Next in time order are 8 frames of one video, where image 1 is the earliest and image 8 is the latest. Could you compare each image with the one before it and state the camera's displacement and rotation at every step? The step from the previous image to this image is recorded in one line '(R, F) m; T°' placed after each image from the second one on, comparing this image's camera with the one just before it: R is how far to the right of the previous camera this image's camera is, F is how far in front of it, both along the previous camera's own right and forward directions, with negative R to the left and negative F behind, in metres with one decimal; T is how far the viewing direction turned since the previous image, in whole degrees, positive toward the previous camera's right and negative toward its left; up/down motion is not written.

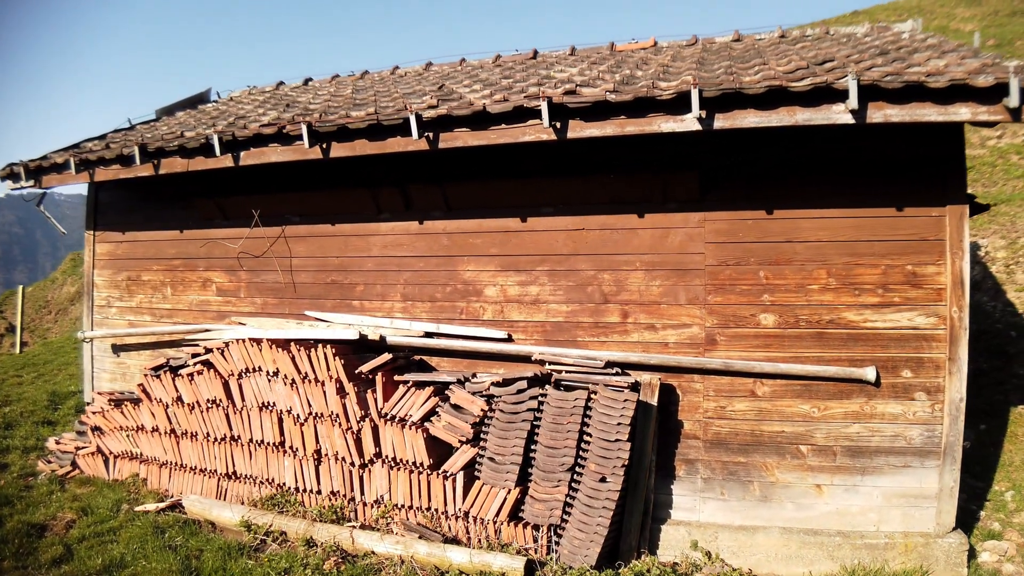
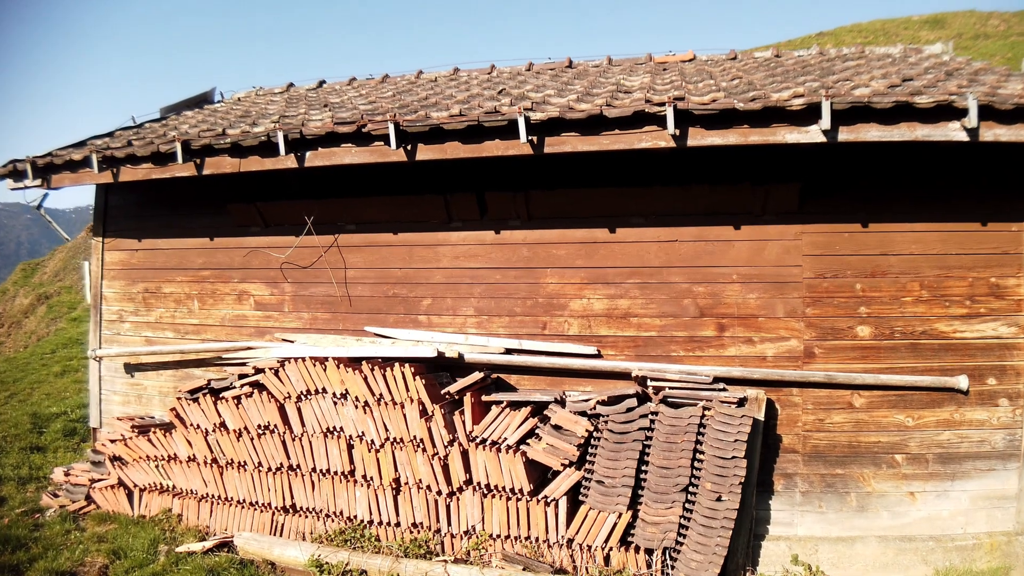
(-1.3, +0.3) m; +7°
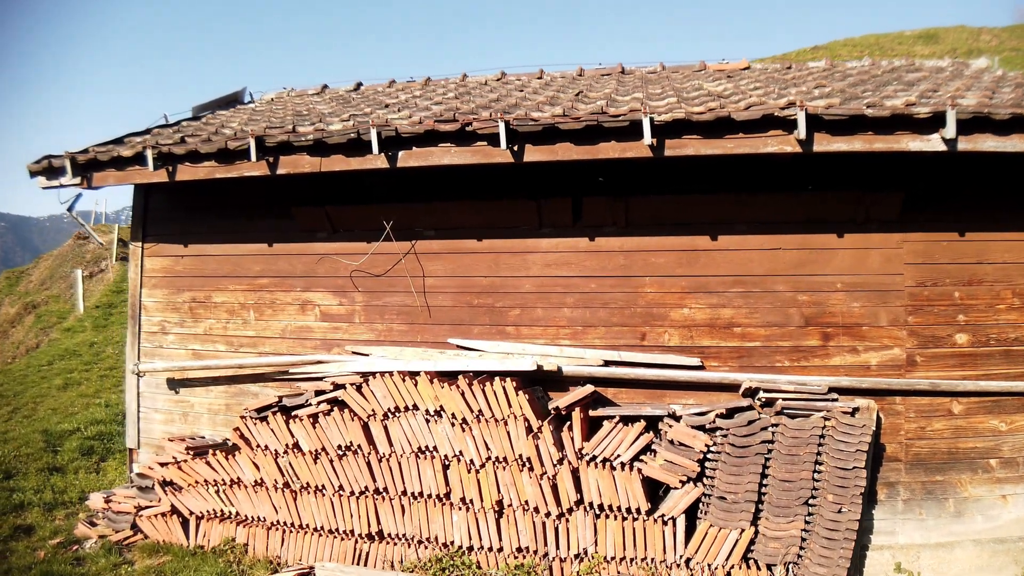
(-1.2, +0.3) m; +5°
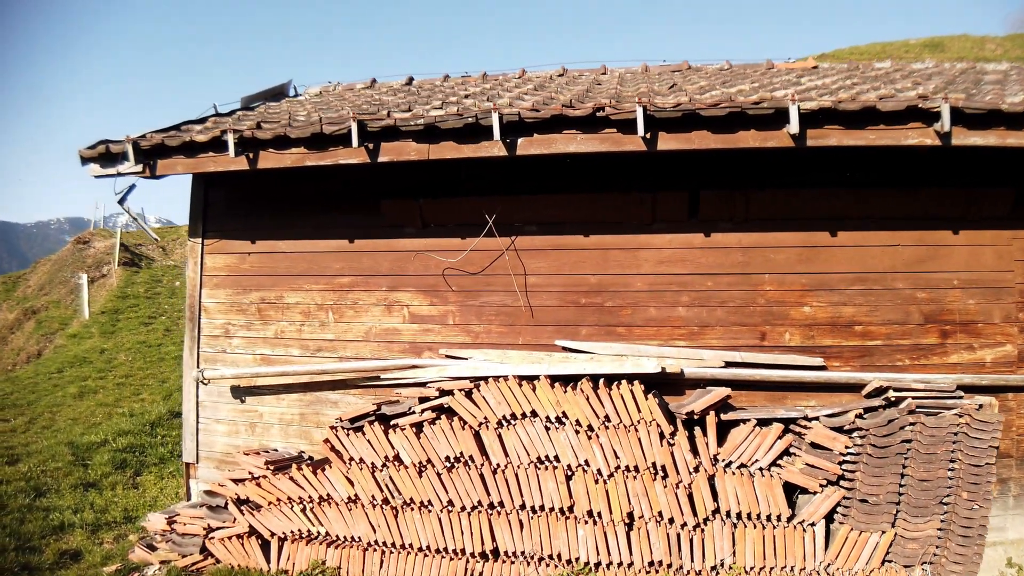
(-1.2, +0.3) m; +4°
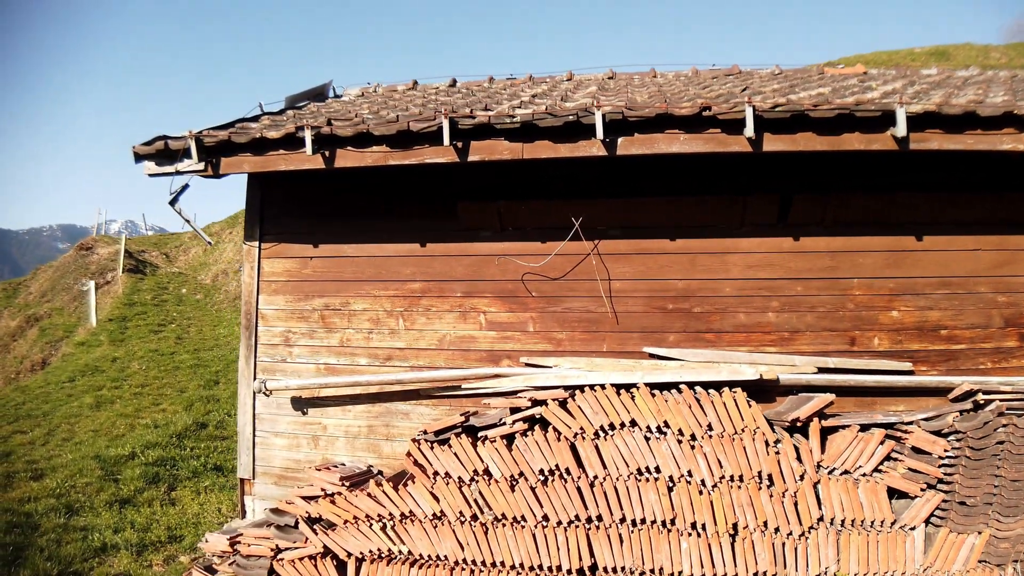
(-0.9, +0.2) m; +3°
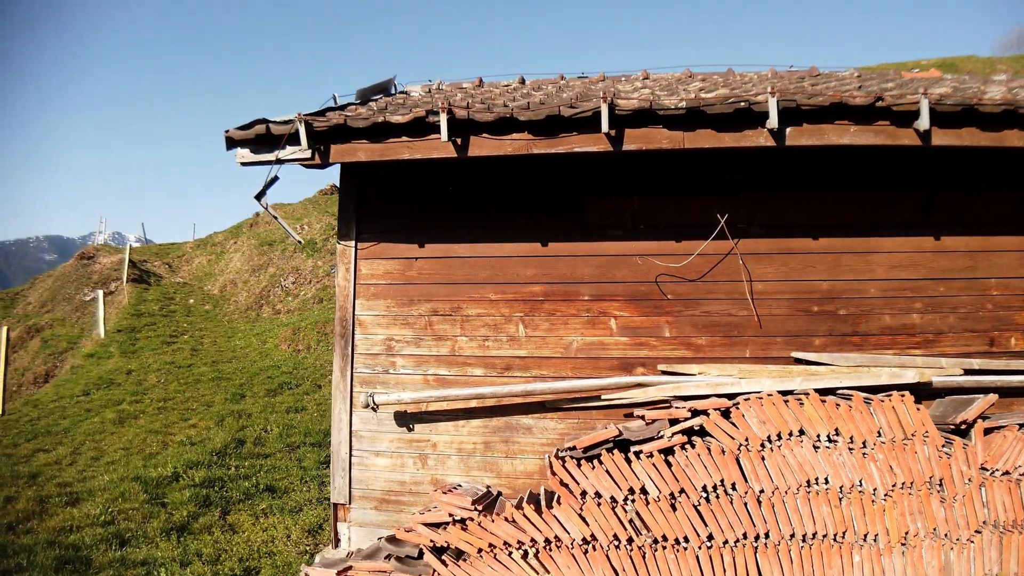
(-1.3, +0.4) m; +4°
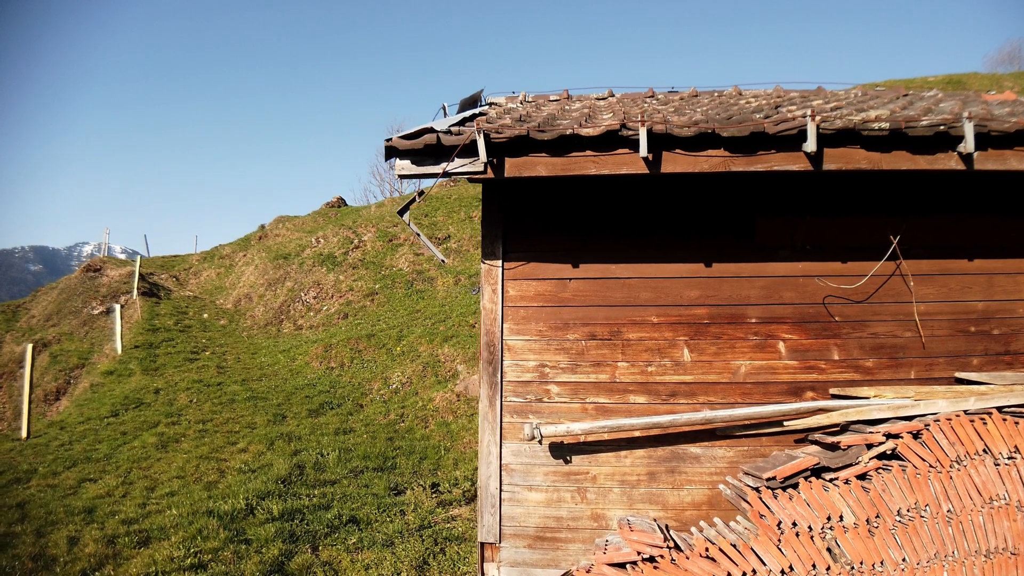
(-1.5, +0.3) m; +4°
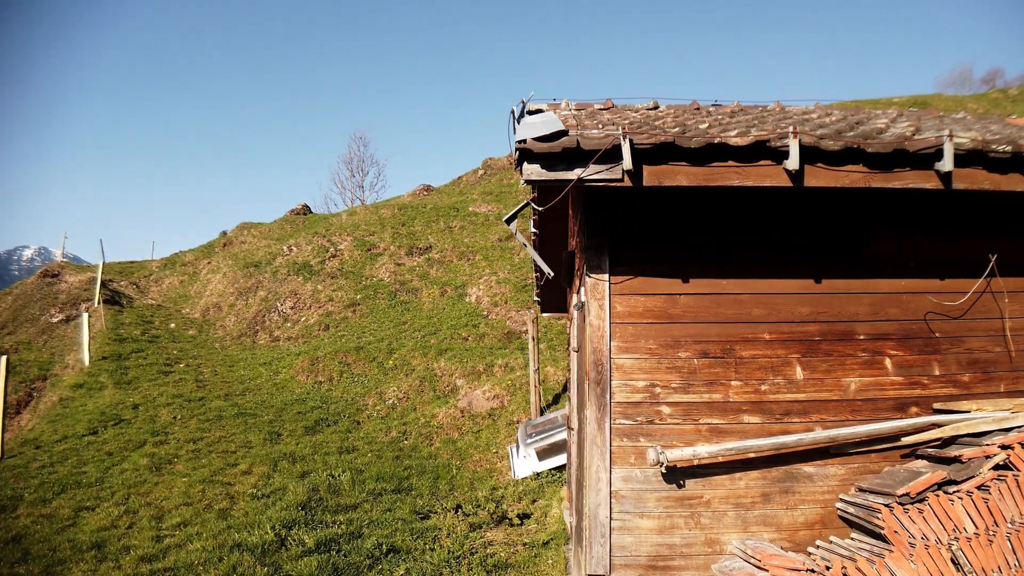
(-1.2, +0.3) m; +6°
